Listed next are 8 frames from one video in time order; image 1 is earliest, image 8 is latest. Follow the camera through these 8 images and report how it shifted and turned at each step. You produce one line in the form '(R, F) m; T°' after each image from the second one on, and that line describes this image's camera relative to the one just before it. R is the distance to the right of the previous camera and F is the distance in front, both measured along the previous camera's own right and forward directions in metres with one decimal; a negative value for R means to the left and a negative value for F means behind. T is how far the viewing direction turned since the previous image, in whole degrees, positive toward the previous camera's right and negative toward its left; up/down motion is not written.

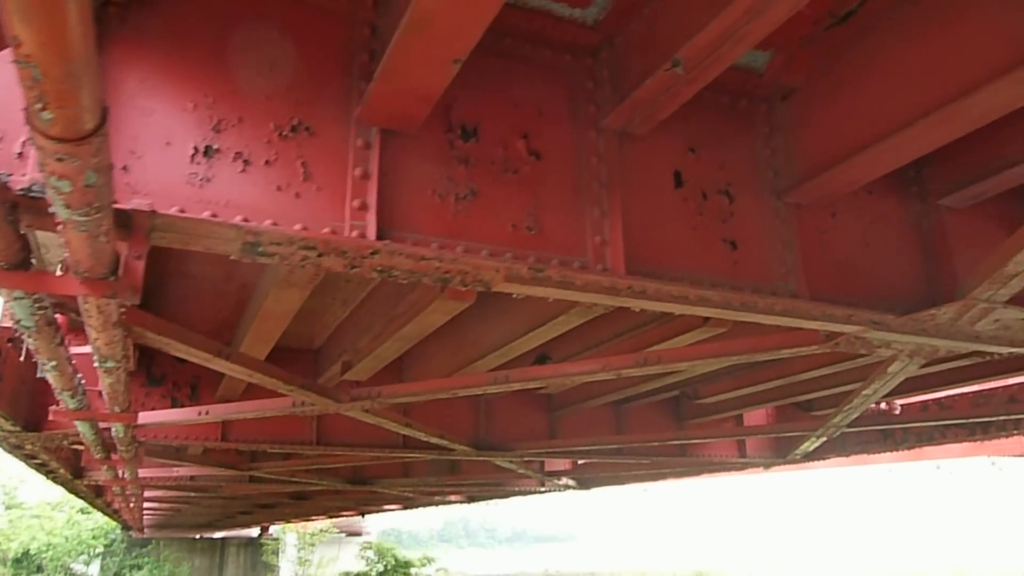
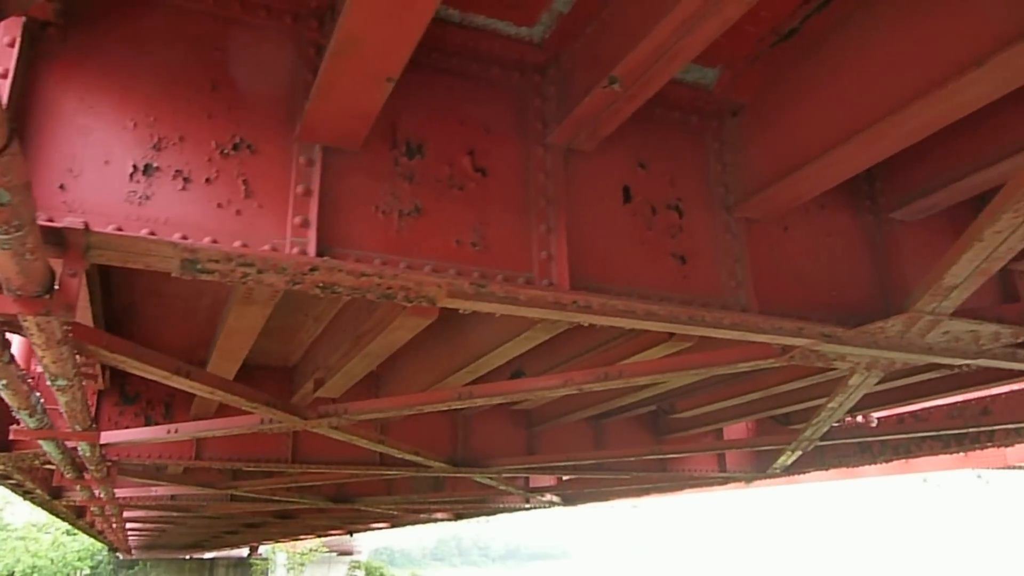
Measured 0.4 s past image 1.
(+0.2, 0.0) m; +1°
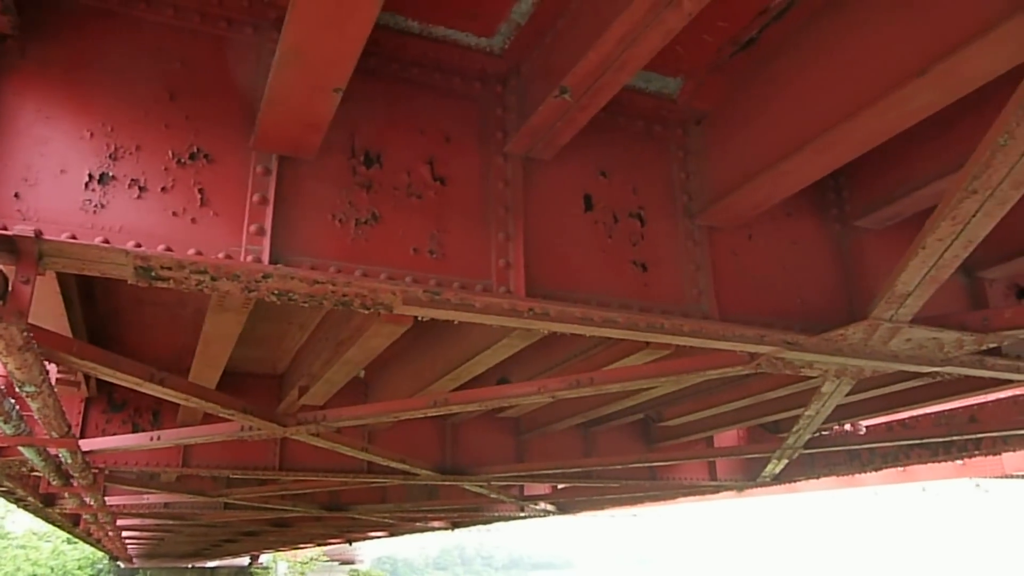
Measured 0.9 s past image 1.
(+0.2, 0.0) m; 0°
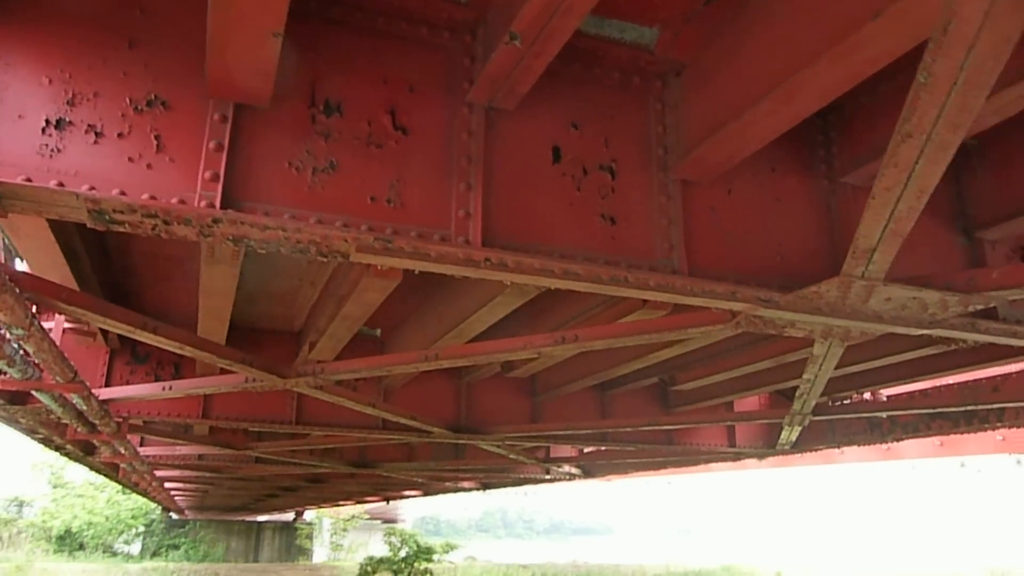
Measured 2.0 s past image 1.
(+0.5, 0.0) m; -3°
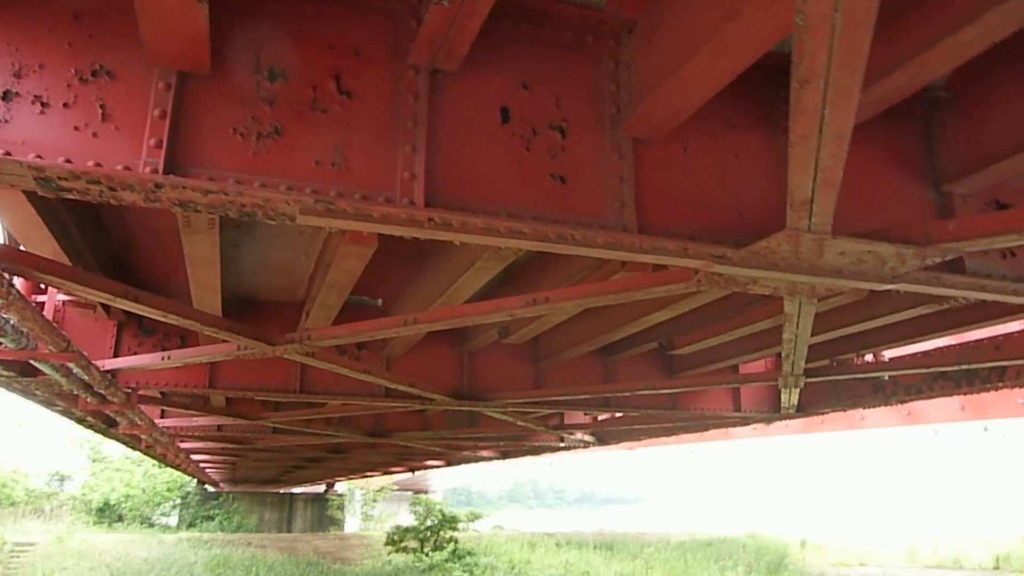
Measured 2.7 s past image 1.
(+0.5, -0.1) m; -2°
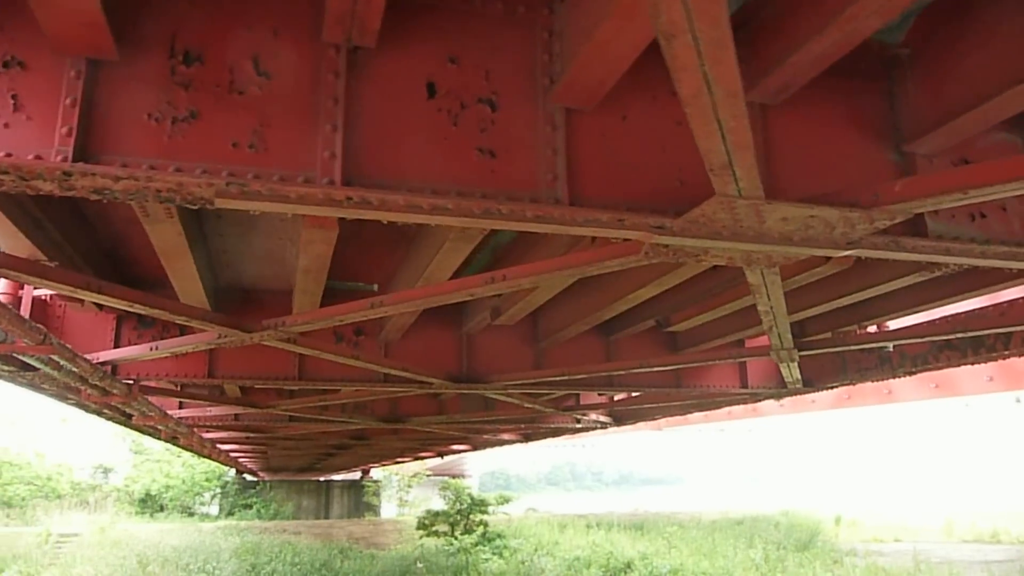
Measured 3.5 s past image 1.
(+0.6, +0.1) m; -2°
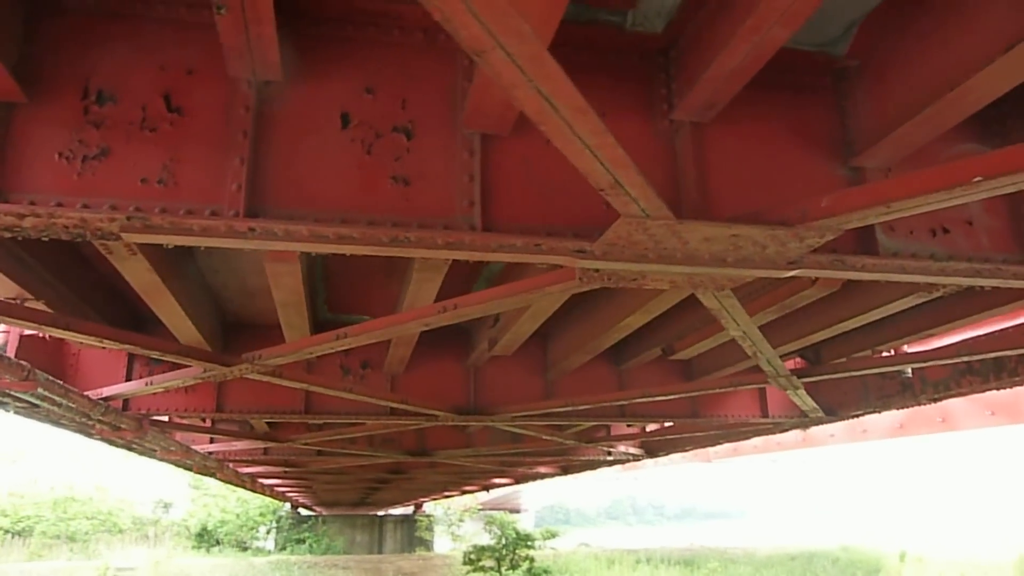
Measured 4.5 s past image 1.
(+0.8, +0.1) m; -4°
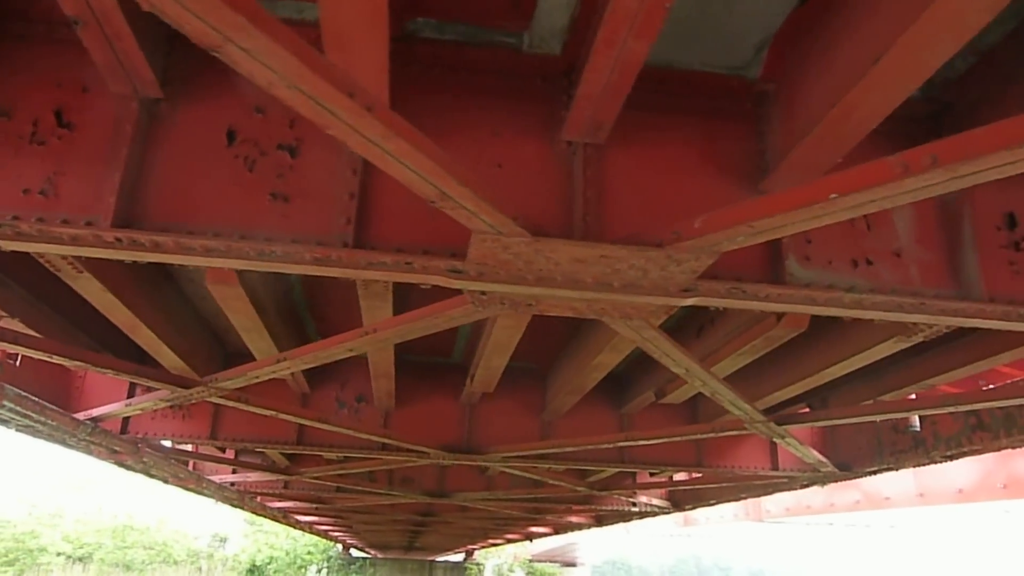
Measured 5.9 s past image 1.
(+1.1, +0.1) m; -5°
